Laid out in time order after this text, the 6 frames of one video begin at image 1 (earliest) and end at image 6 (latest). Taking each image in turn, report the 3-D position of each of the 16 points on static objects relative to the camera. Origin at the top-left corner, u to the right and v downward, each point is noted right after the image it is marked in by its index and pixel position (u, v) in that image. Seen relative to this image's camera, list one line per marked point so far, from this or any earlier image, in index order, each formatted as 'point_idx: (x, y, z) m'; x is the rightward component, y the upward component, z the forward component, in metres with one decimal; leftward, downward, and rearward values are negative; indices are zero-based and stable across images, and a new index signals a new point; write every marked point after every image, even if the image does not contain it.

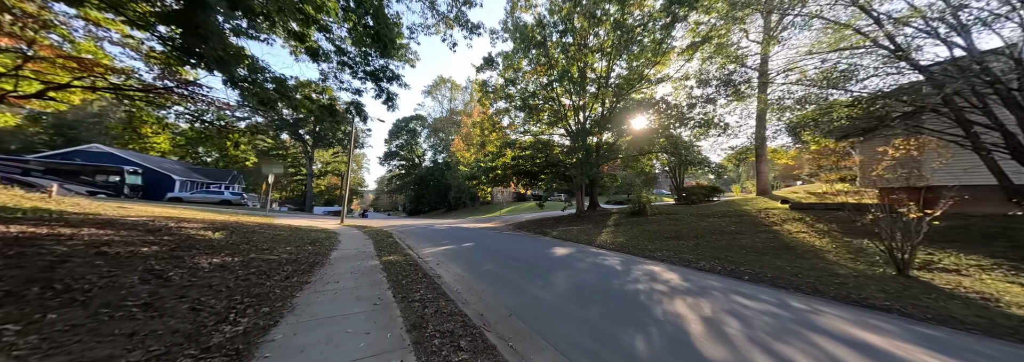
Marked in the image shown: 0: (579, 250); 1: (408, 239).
0: (+2.4, -2.5, +9.0) m
1: (-4.7, -2.6, +11.4) m
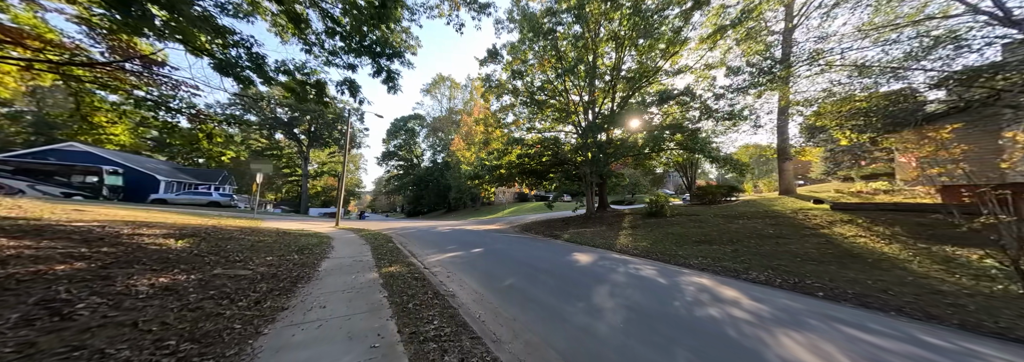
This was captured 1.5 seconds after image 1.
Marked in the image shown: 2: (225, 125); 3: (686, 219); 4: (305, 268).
0: (+2.8, -2.4, +8.0) m
1: (-4.2, -2.6, +10.3) m
2: (-8.2, +1.6, +7.2) m
3: (+8.5, -1.8, +12.3) m
4: (-4.7, -2.0, +5.8) m
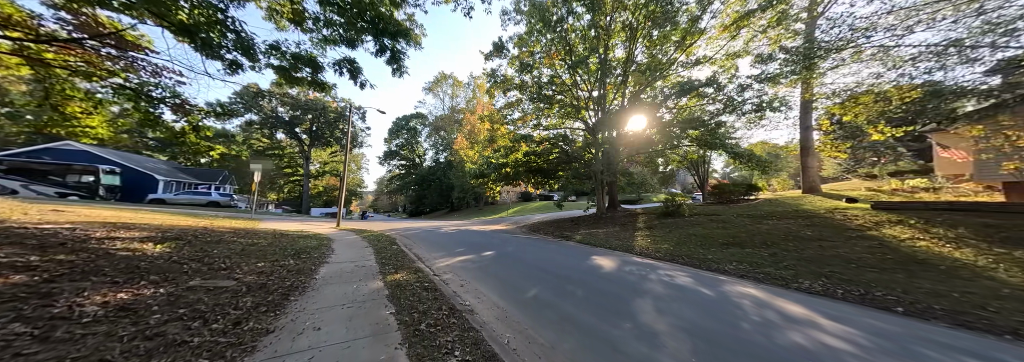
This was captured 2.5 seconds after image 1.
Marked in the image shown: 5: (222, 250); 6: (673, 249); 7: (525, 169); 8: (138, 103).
0: (+3.3, -2.3, +7.3) m
1: (-3.8, -2.5, +9.7) m
2: (-7.8, +1.7, +6.6) m
3: (+8.9, -1.7, +11.6) m
4: (-4.3, -1.9, +5.1) m
5: (-6.6, -1.6, +5.7) m
6: (+5.6, -2.4, +8.8) m
7: (+0.9, +1.0, +19.8) m
8: (-8.5, +1.8, +5.8) m
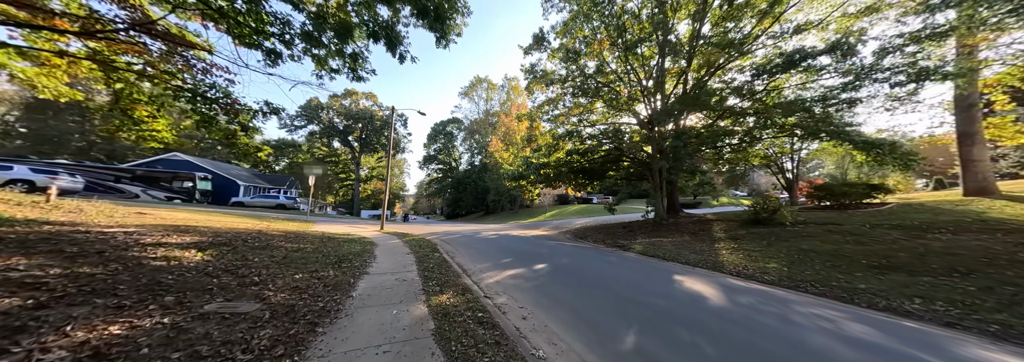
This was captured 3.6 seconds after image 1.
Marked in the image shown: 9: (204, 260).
0: (+4.7, -2.3, +5.5) m
1: (-1.9, -2.6, +8.9) m
2: (-6.3, +1.6, +6.4) m
3: (+10.9, -1.7, +8.9) m
4: (-3.1, -1.9, +4.4) m
5: (-5.3, -1.6, +5.4) m
6: (+7.3, -2.3, +6.7) m
7: (+4.1, +0.8, +18.2) m
8: (-7.2, +1.7, +5.7) m
9: (-5.3, -1.4, +4.4) m
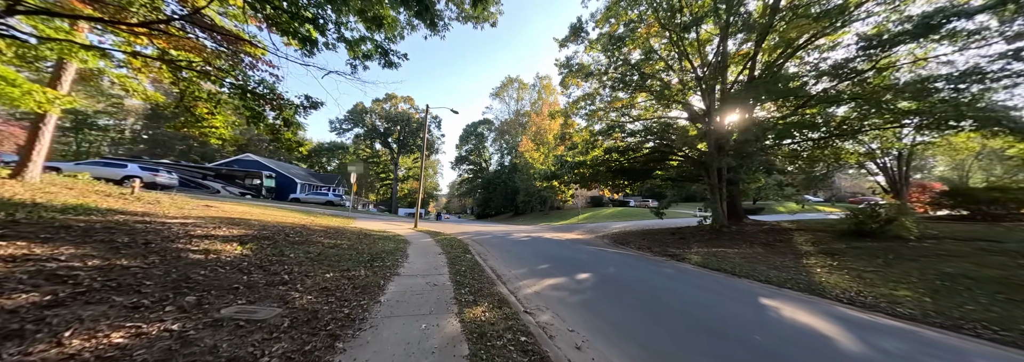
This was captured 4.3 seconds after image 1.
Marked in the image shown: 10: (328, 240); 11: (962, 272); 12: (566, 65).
0: (+5.5, -2.3, +4.1) m
1: (-0.6, -2.5, +8.3) m
2: (-5.3, +1.7, +6.4) m
3: (+12.1, -1.8, +6.7) m
4: (-2.4, -1.9, +4.1) m
5: (-4.4, -1.5, +5.3) m
6: (+8.2, -2.3, +5.0) m
7: (+6.6, +0.8, +16.8) m
8: (-6.2, +1.8, +5.9) m
9: (-4.6, -1.3, +4.3) m
10: (-5.2, -1.7, +7.2) m
11: (+10.3, -2.0, +5.8) m
12: (+3.9, +7.6, +16.6) m
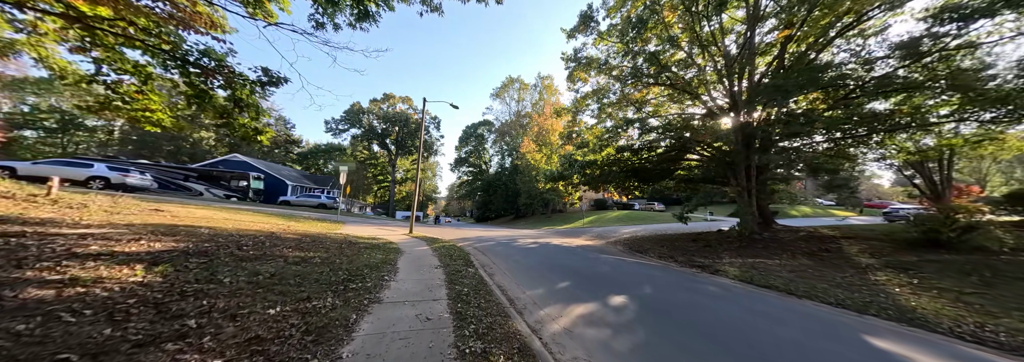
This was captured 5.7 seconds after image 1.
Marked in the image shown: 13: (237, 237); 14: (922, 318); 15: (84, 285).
0: (+5.8, -2.2, +2.8) m
1: (-0.3, -2.5, +6.9) m
2: (-5.0, +1.7, +5.1) m
3: (+12.4, -1.7, +5.4) m
4: (-2.1, -1.8, +2.7) m
5: (-4.1, -1.4, +3.9) m
6: (+8.5, -2.3, +3.6) m
7: (+6.8, +0.7, +15.5) m
8: (-5.9, +1.9, +4.5) m
9: (-4.3, -1.2, +2.9) m
10: (-4.9, -1.7, +5.8) m
11: (+10.6, -2.0, +4.4) m
12: (+4.2, +7.5, +15.3) m
13: (-6.2, -1.3, +5.9) m
14: (+7.8, -2.6, +4.8) m
15: (-4.5, -1.1, +2.7) m
